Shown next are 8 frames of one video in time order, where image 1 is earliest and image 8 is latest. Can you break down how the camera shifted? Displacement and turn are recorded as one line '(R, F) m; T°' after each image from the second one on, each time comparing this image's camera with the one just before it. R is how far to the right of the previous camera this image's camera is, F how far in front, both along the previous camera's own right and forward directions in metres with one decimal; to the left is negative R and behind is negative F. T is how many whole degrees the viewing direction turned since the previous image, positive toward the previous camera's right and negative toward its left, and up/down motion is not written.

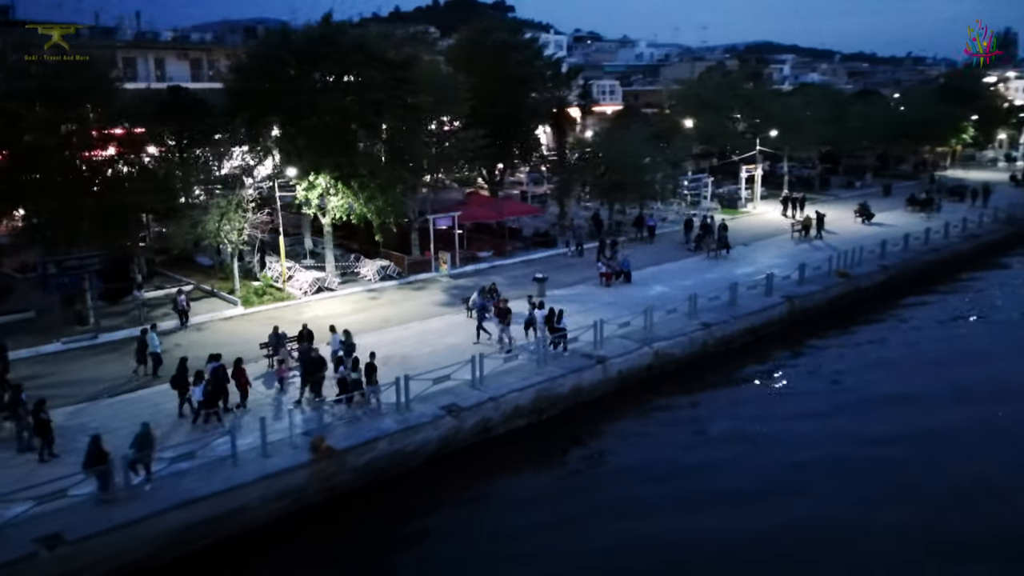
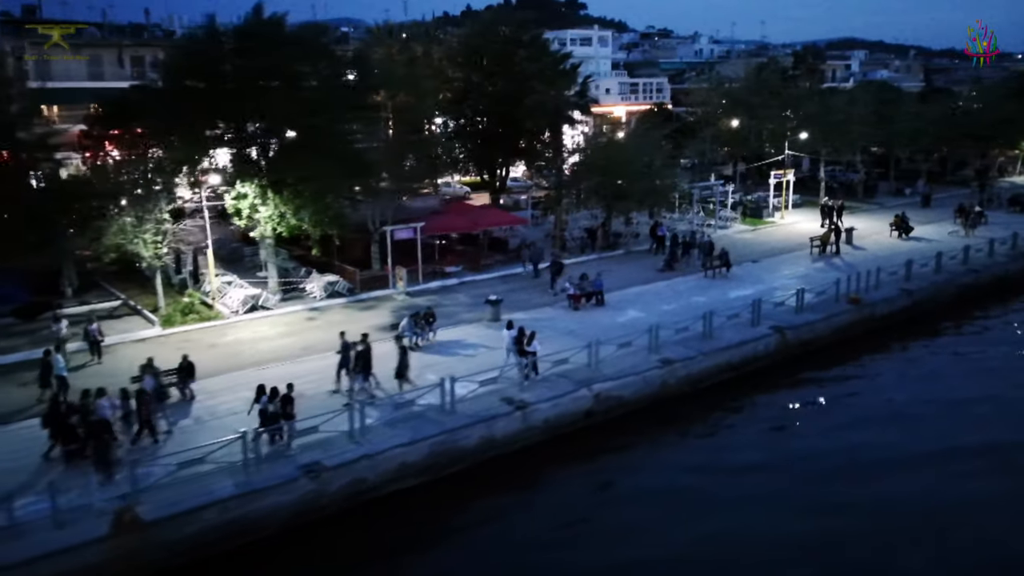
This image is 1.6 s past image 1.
(+3.5, +3.2) m; -5°
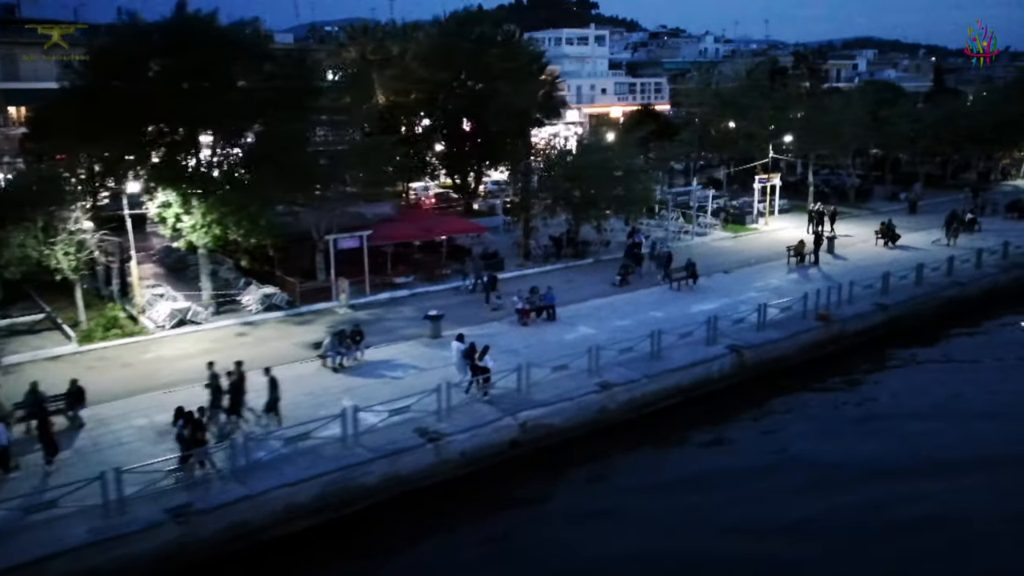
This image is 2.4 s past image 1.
(+2.0, +1.6) m; -1°
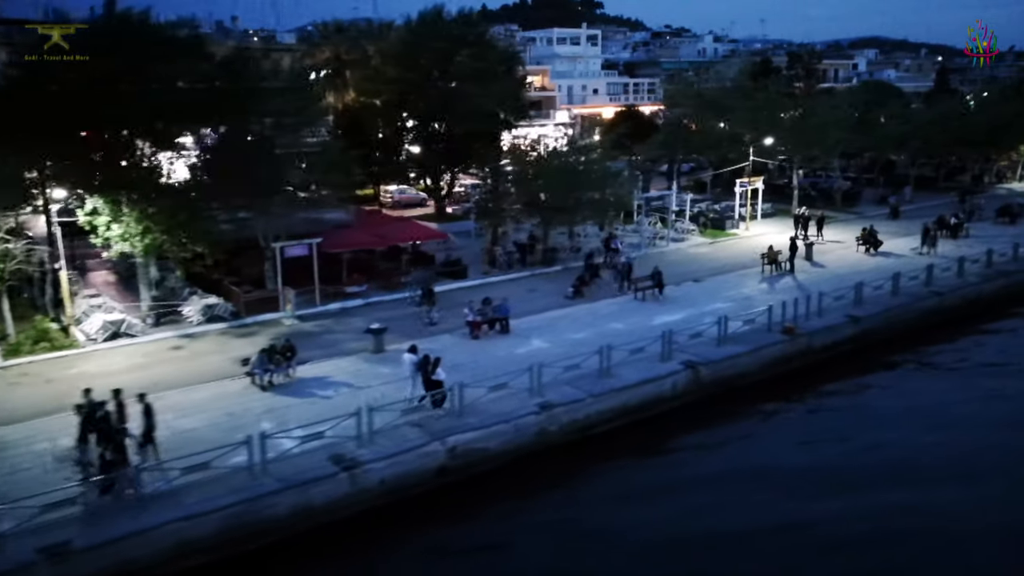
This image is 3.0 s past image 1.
(+1.5, +1.1) m; 0°
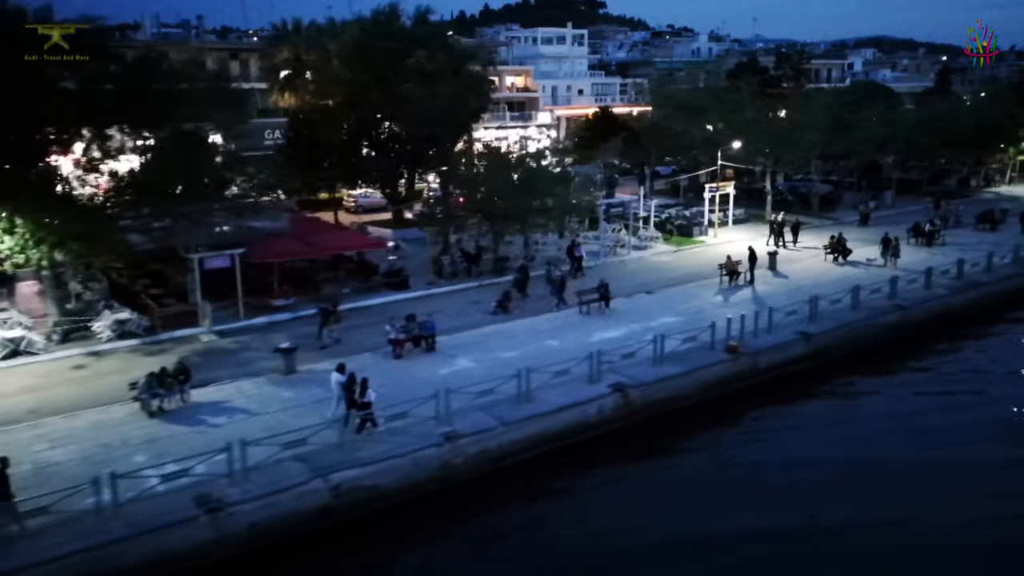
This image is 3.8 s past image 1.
(+2.1, +1.5) m; 0°
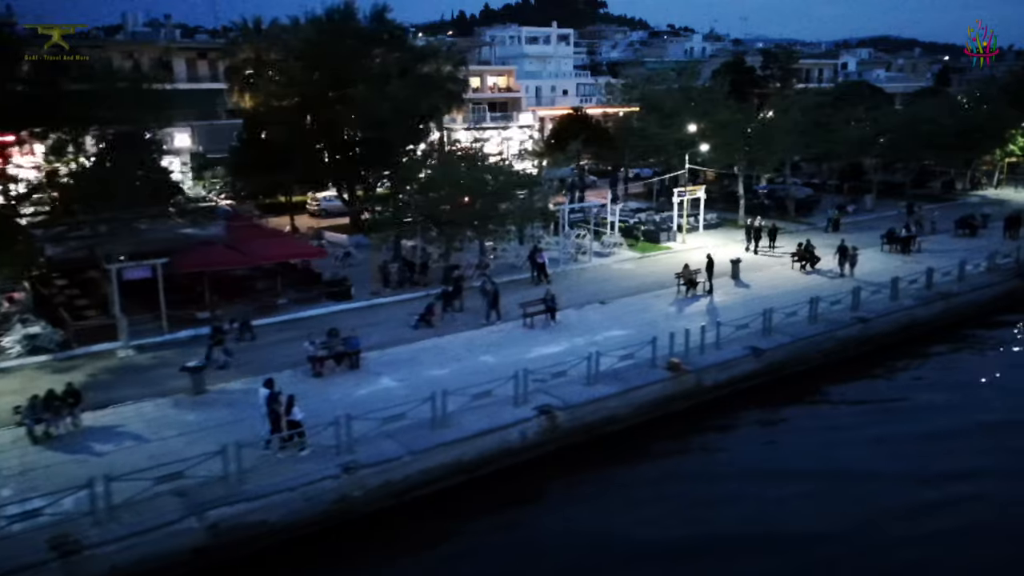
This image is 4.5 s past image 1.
(+1.8, +1.3) m; 0°
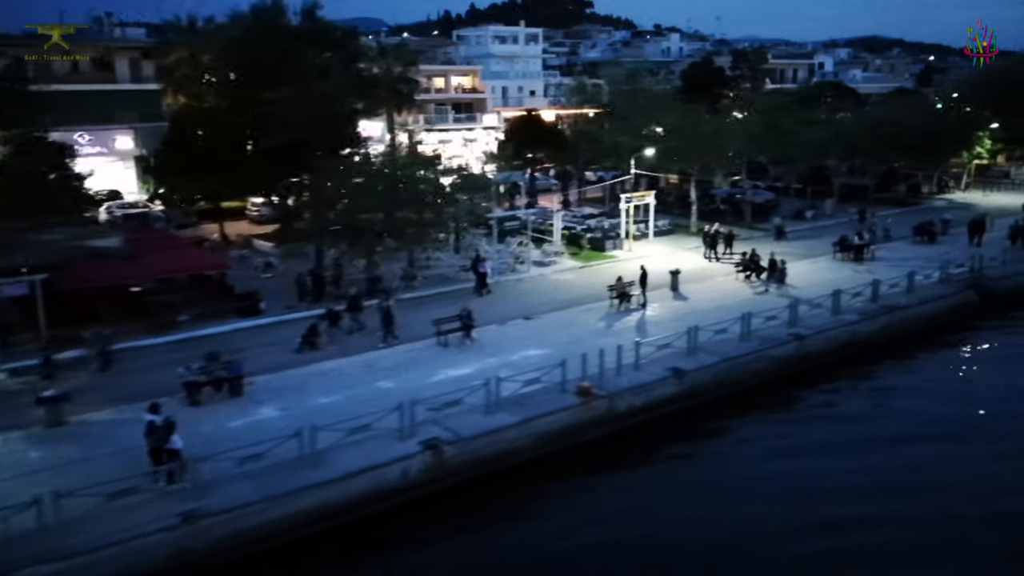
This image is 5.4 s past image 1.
(+2.1, +1.6) m; +1°
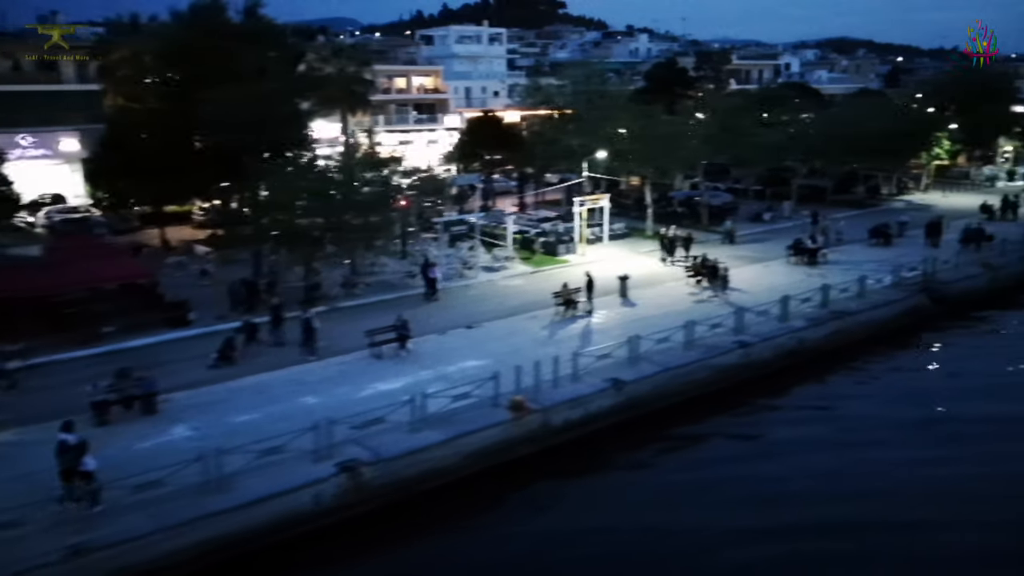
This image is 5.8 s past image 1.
(+1.0, +0.8) m; +2°
